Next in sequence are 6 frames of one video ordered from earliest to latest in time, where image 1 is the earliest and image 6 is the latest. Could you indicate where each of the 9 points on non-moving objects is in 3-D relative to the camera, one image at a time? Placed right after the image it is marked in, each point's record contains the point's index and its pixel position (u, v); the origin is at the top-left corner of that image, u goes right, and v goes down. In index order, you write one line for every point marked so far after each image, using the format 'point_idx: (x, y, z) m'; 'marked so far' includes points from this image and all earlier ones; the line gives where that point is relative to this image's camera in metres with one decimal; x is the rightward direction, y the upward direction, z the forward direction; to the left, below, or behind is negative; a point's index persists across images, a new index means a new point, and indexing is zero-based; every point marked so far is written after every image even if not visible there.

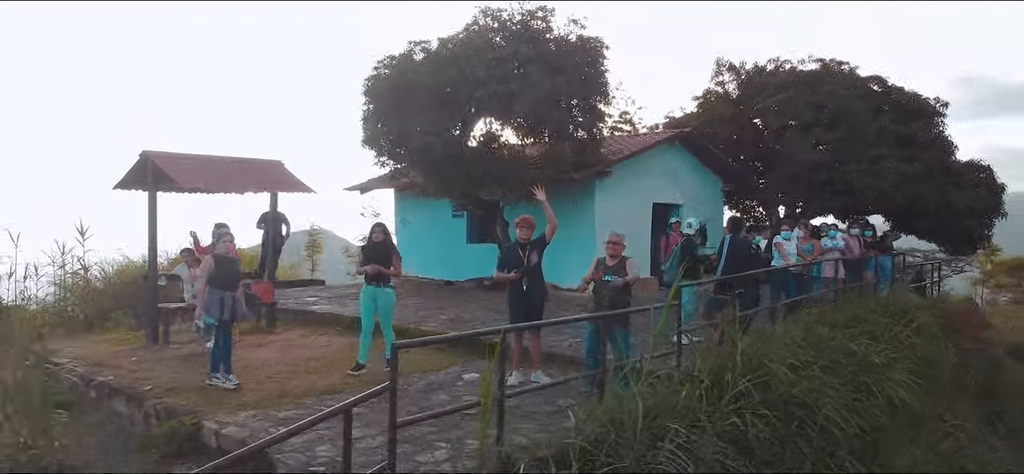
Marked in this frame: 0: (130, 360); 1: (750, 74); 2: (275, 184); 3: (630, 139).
0: (-2.7, -0.8, +5.1) m
1: (+3.5, +2.4, +10.7) m
2: (-2.1, +0.5, +6.5) m
3: (+1.6, +1.3, +9.9) m
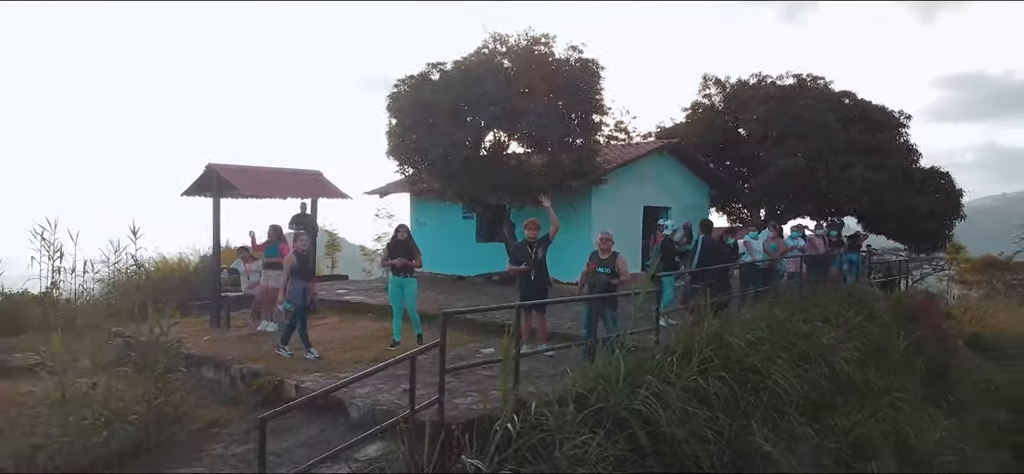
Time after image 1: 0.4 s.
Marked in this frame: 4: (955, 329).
0: (-2.6, -0.8, +6.1) m
1: (+3.6, +2.4, +11.7) m
2: (-2.1, +0.5, +7.5) m
3: (+1.7, +1.3, +10.9) m
4: (+6.5, -1.3, +10.5) m
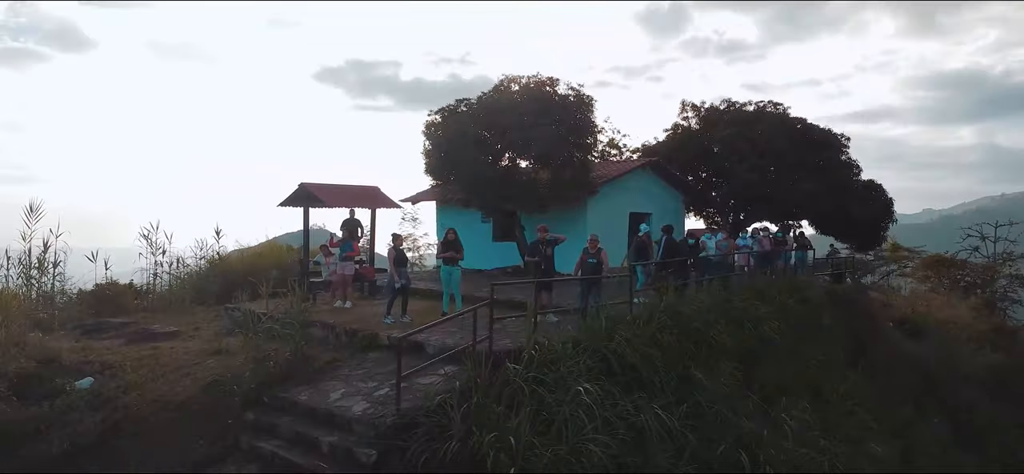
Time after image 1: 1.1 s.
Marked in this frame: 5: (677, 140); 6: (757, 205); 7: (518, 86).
0: (-2.4, -0.8, +8.3) m
1: (+3.8, +2.4, +13.9) m
2: (-1.9, +0.5, +9.7) m
3: (+1.9, +1.3, +13.1) m
4: (+6.7, -1.4, +12.8) m
5: (+3.2, +1.8, +13.8) m
6: (+4.4, +0.6, +13.2) m
7: (+0.1, +2.5, +12.2) m
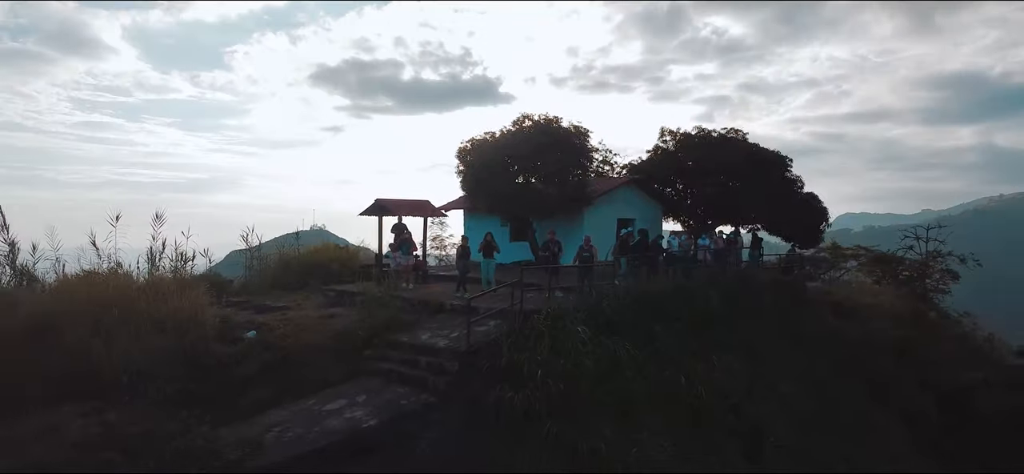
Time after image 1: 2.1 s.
0: (-2.2, -0.9, +11.6) m
1: (+4.0, +2.4, +17.2) m
2: (-1.6, +0.5, +13.0) m
3: (+2.2, +1.3, +16.4) m
4: (+7.0, -1.4, +16.1) m
5: (+3.4, +1.8, +17.1) m
6: (+4.7, +0.6, +16.5) m
7: (+0.4, +2.4, +15.5) m
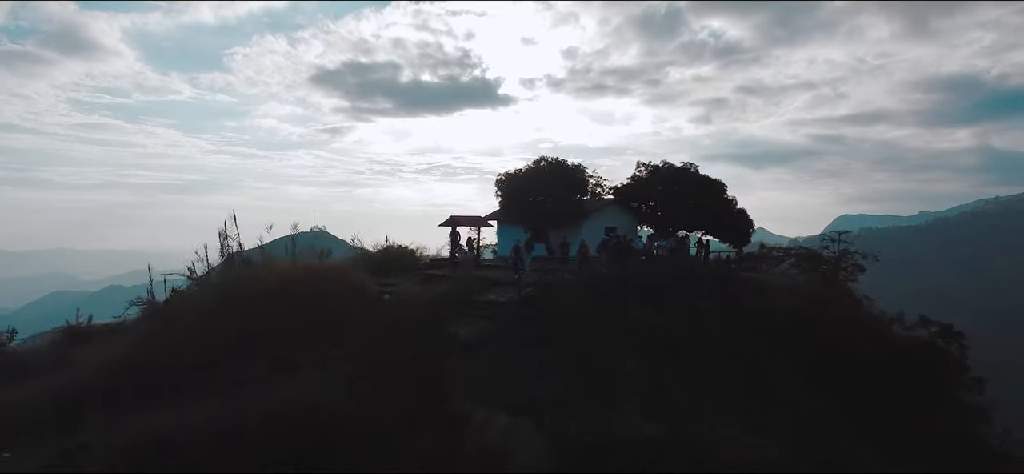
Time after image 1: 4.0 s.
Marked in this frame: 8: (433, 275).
0: (-1.5, -0.9, +18.4) m
1: (+4.7, +2.3, +24.0) m
2: (-1.0, +0.4, +19.8) m
3: (+2.8, +1.2, +23.2) m
4: (+7.6, -1.5, +22.9) m
5: (+4.1, +1.7, +23.9) m
6: (+5.3, +0.5, +23.3) m
7: (+1.1, +2.4, +22.3) m
8: (-2.1, -1.0, +18.9) m
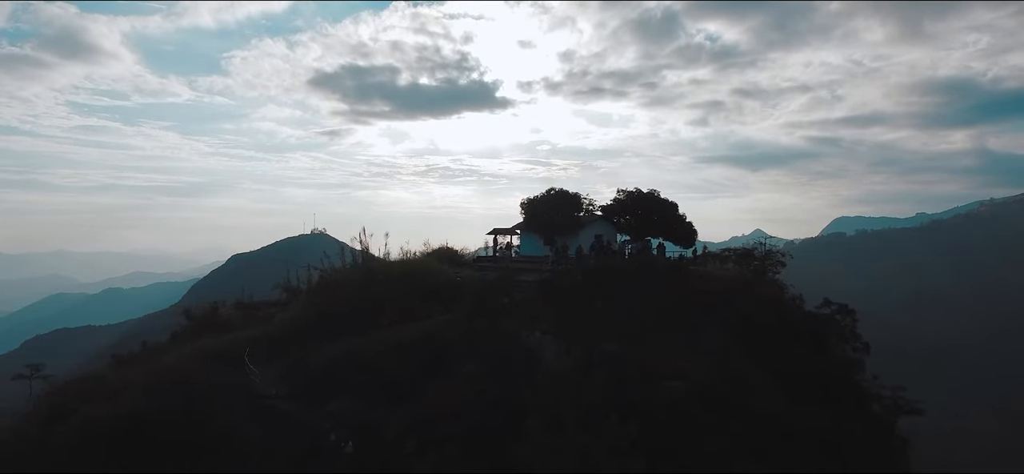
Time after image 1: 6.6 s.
0: (-0.6, -1.1, +28.8) m
1: (+5.5, +2.1, +34.4) m
2: (-0.1, +0.2, +30.2) m
3: (+3.6, +1.0, +33.6) m
4: (+8.5, -1.7, +33.3) m
5: (+4.9, +1.5, +34.3) m
6: (+6.2, +0.3, +33.7) m
7: (+1.9, +2.1, +32.6) m
8: (-1.2, -1.2, +29.2) m
